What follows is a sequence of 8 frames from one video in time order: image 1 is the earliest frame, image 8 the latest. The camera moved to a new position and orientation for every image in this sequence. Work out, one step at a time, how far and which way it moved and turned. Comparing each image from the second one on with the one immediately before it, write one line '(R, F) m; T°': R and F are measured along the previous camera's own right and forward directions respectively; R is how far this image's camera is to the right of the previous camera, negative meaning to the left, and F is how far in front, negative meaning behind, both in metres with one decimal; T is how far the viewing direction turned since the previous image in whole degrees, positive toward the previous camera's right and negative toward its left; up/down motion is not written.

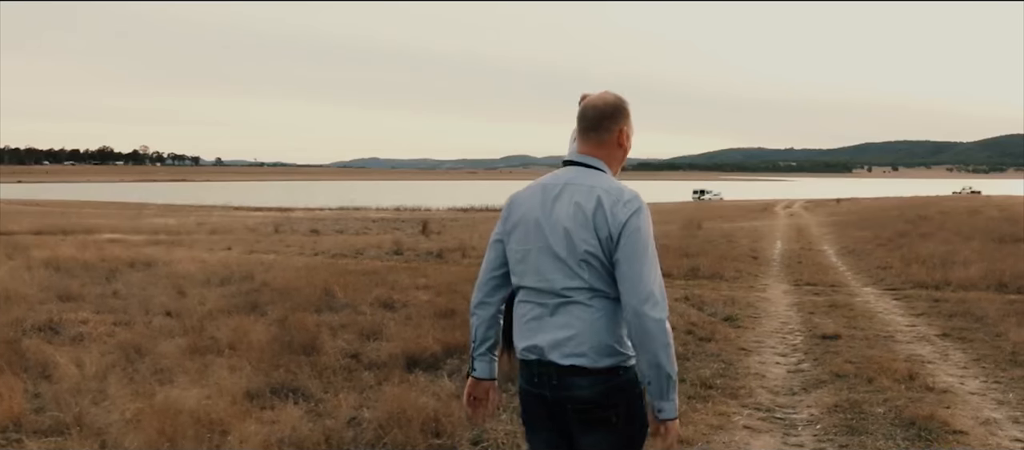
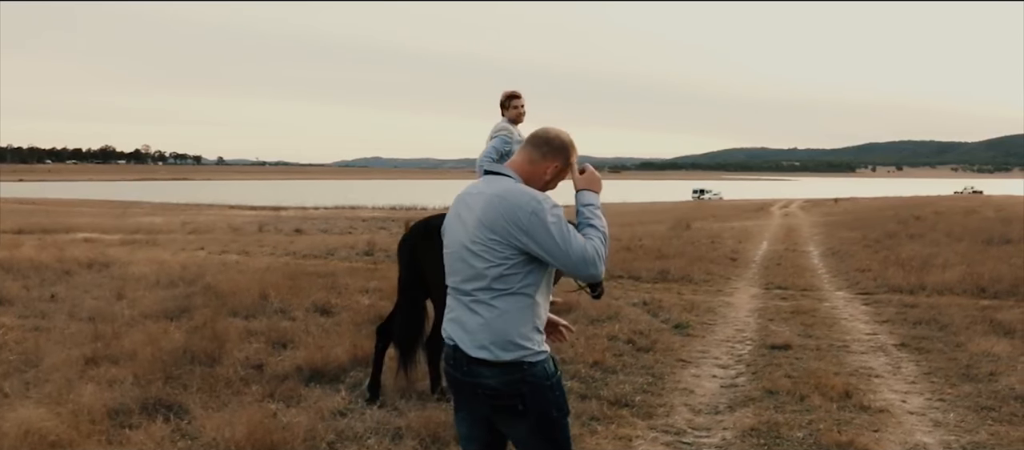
(+0.9, +0.6) m; 0°
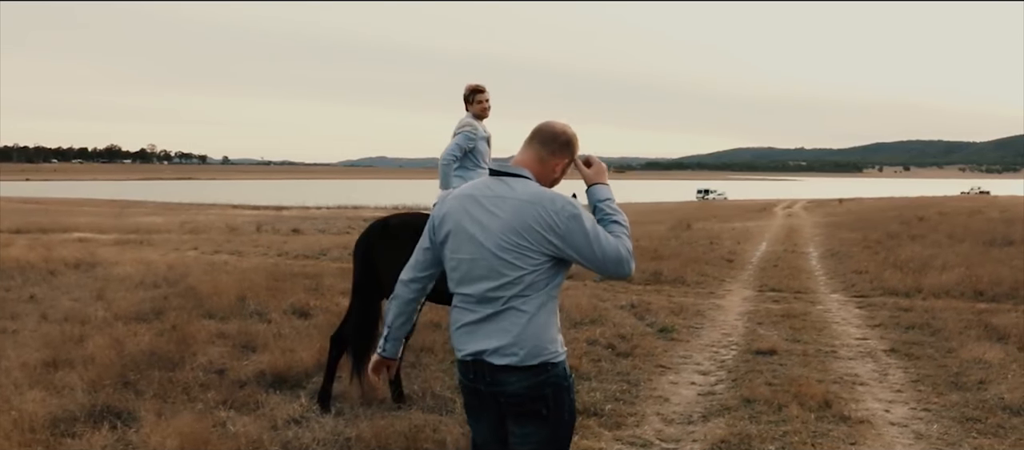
(+0.3, +0.3) m; 0°
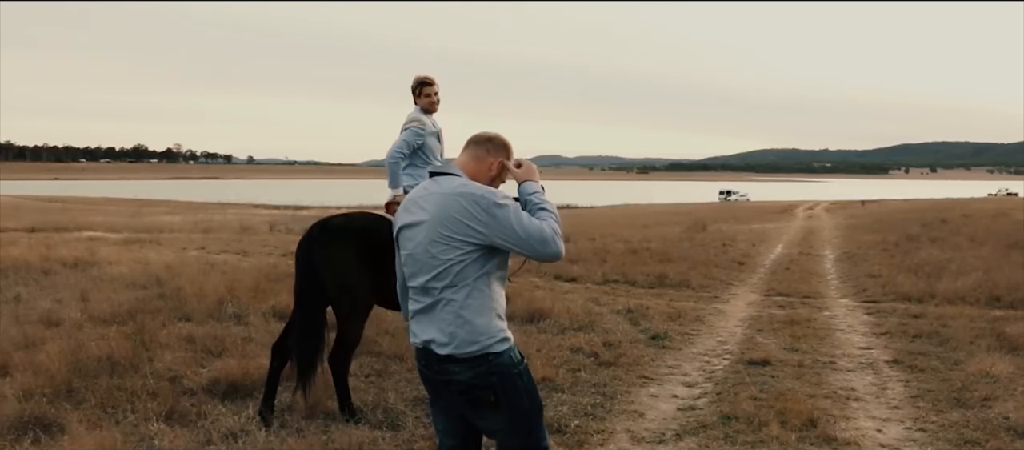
(+0.5, +0.4) m; -2°
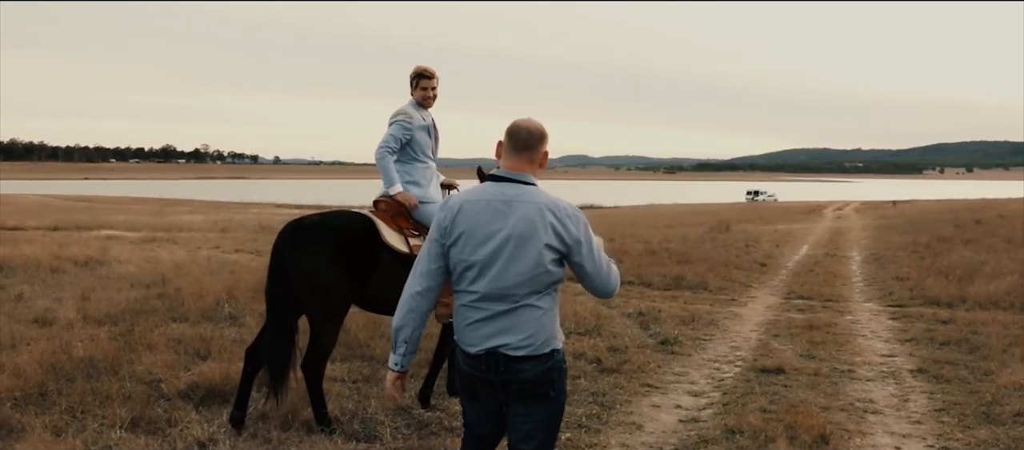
(+0.3, +0.4) m; -2°
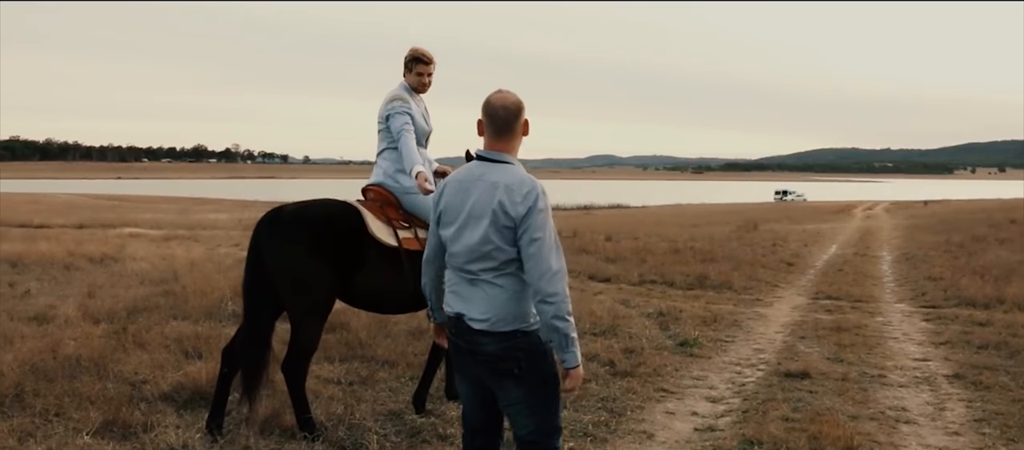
(+0.2, +0.4) m; -2°
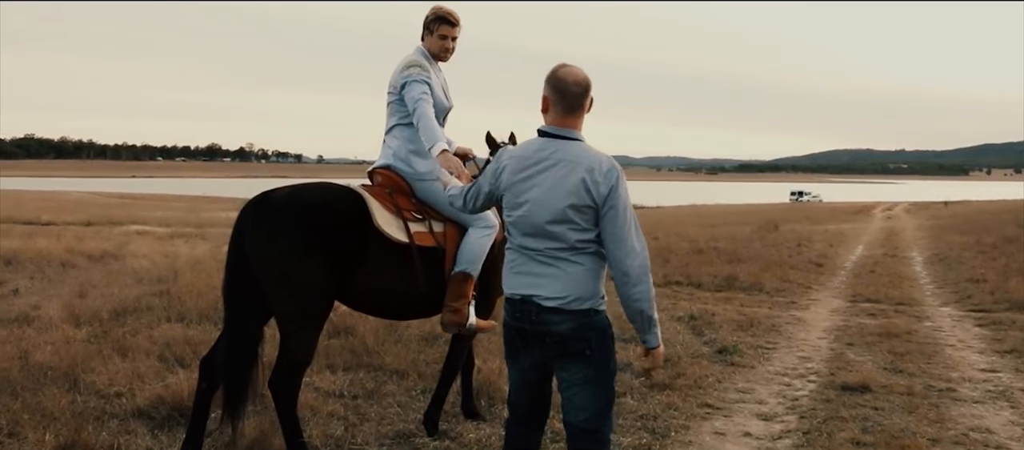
(-0.1, +0.8) m; -1°
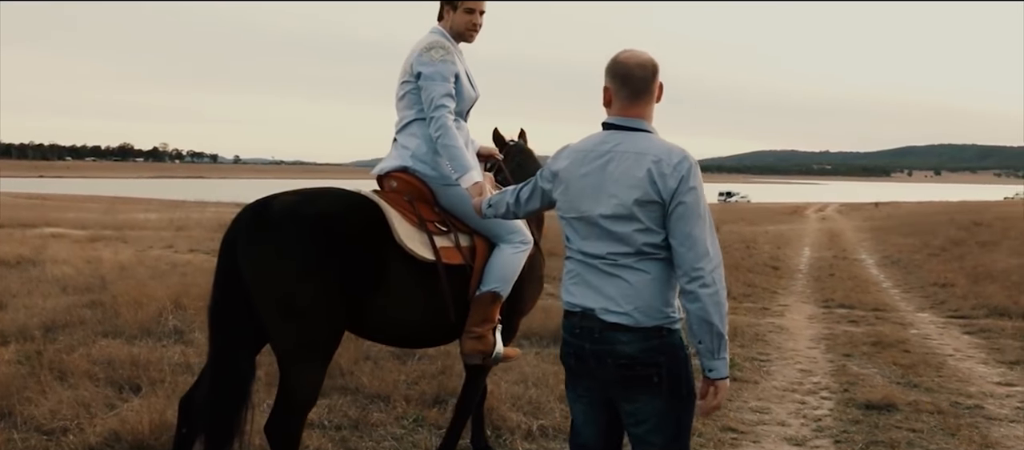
(-0.5, +0.8) m; +5°
